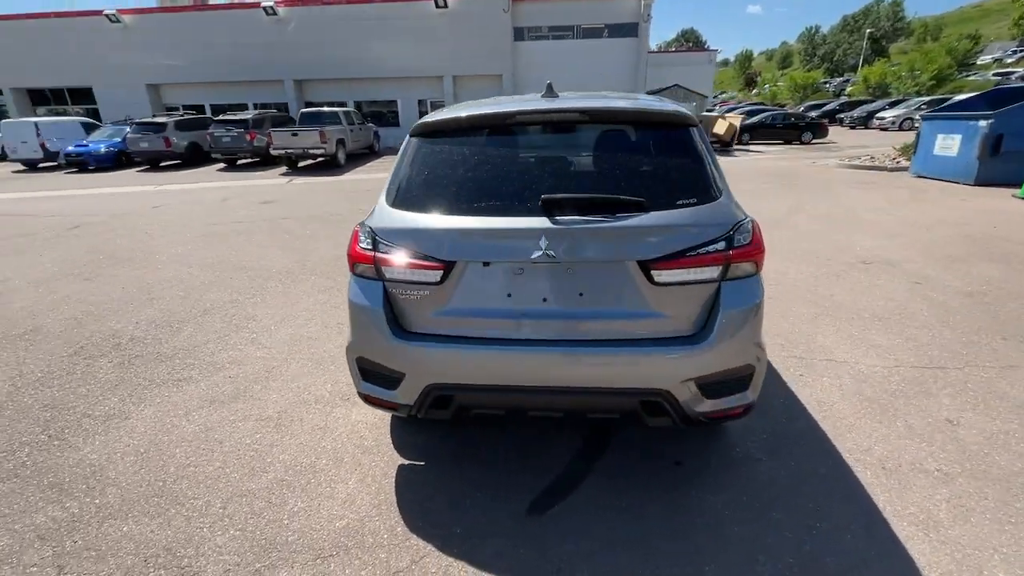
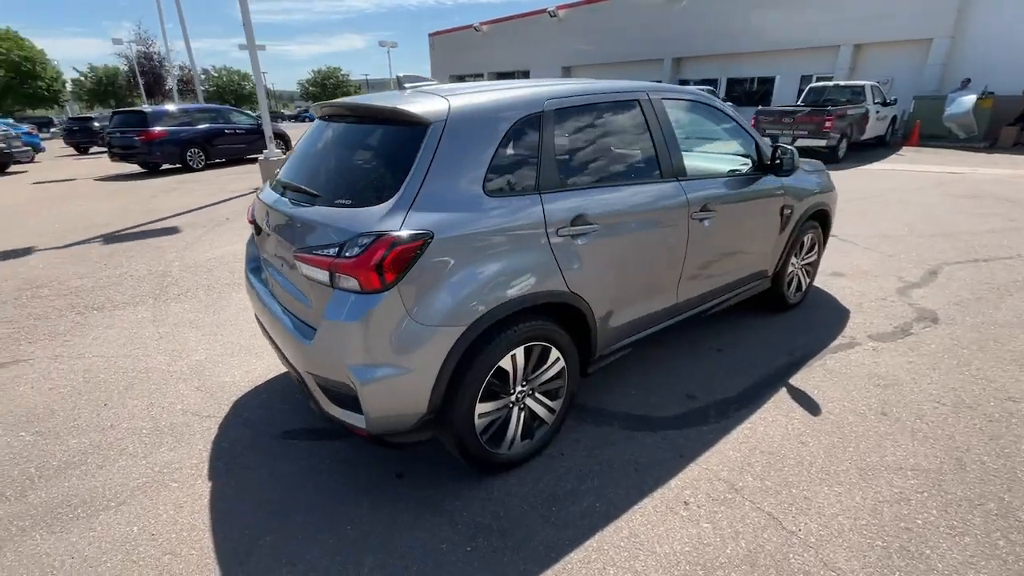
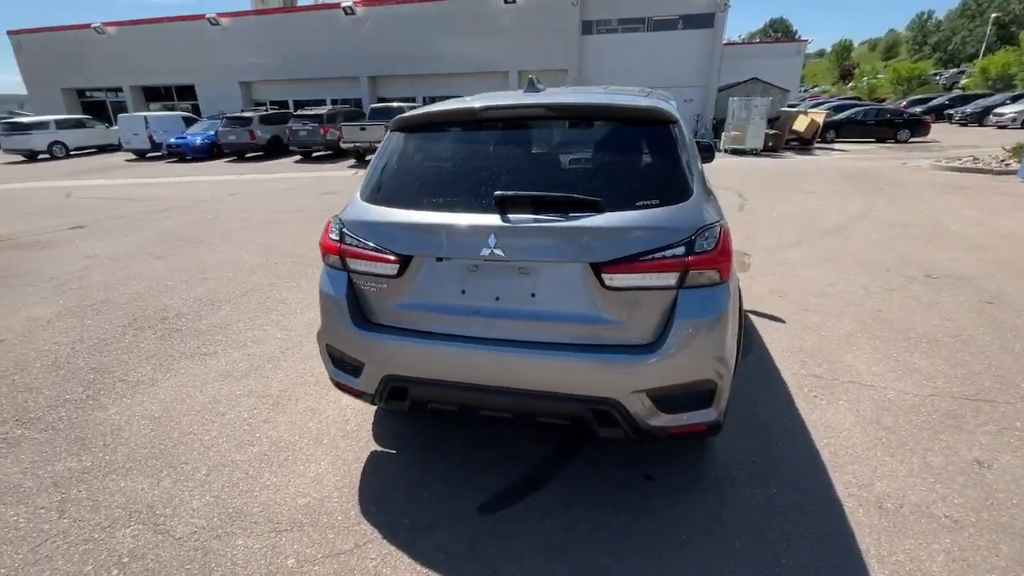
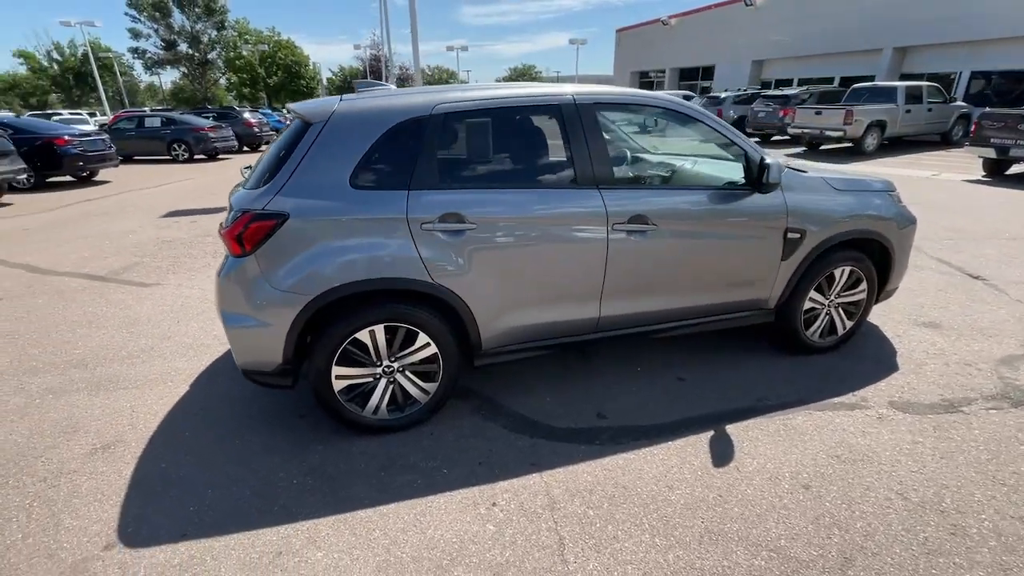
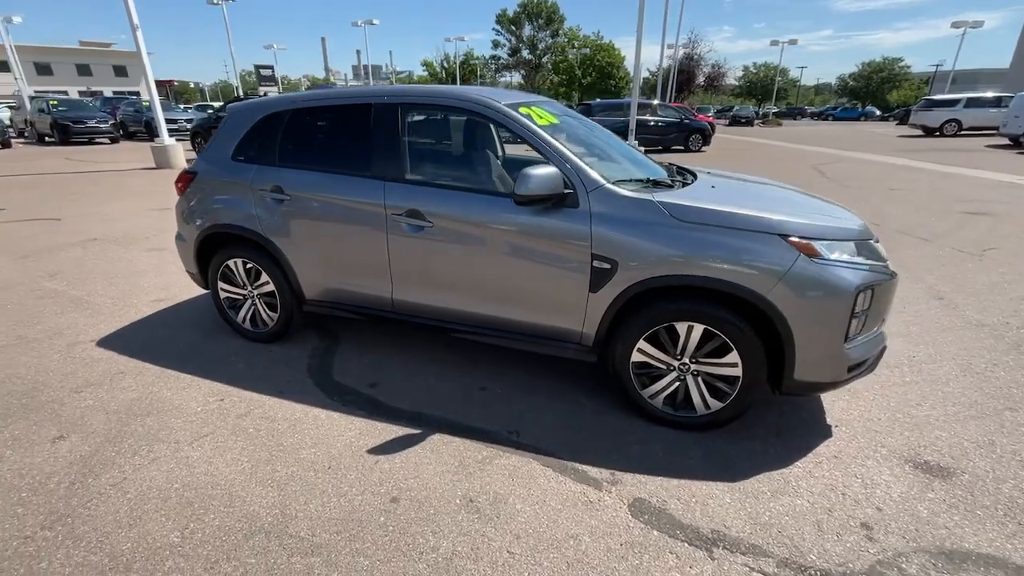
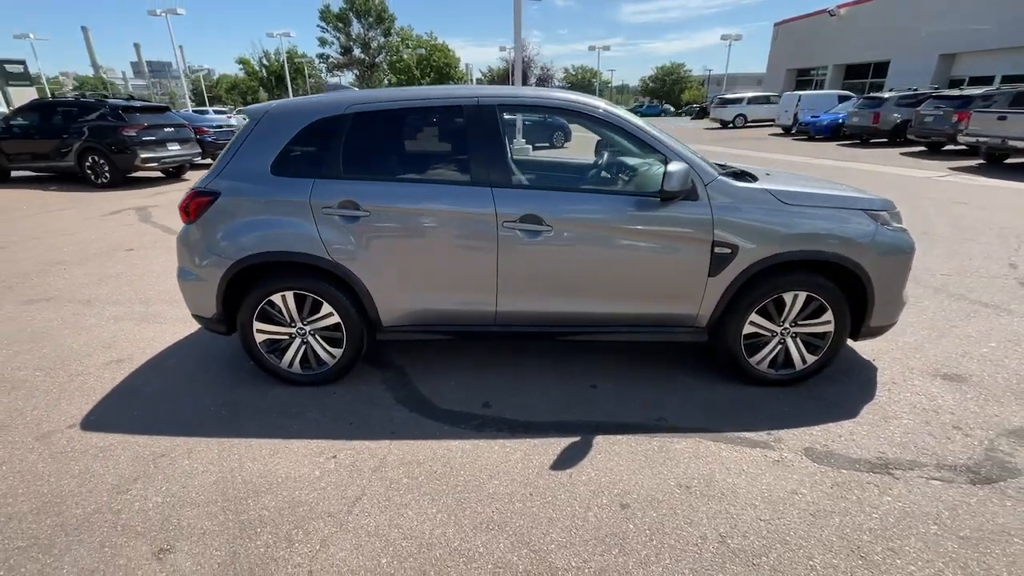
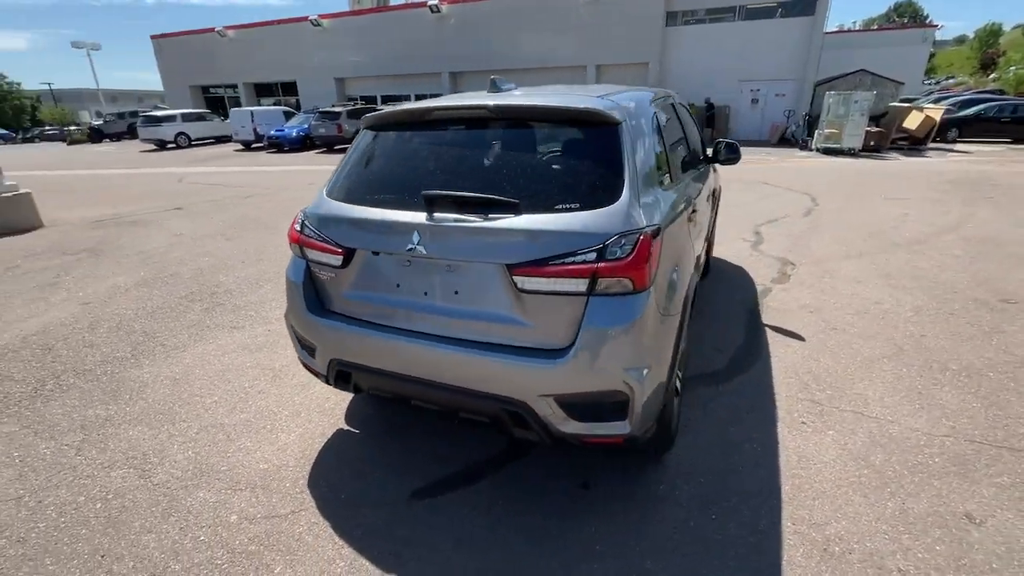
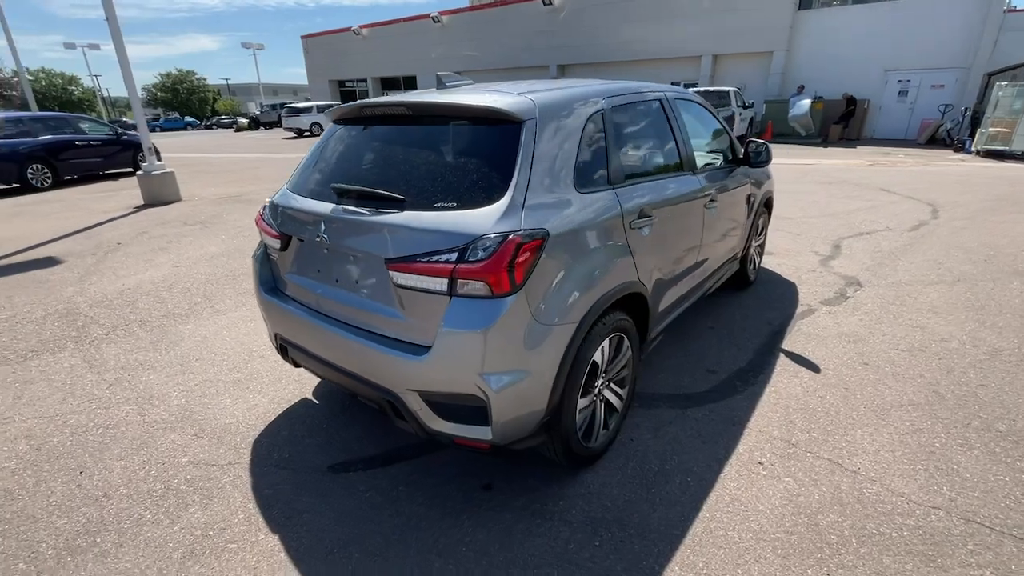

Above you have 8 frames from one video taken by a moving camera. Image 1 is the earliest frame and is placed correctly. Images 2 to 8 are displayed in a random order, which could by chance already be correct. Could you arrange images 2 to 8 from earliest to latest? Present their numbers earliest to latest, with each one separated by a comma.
3, 7, 8, 2, 4, 6, 5
